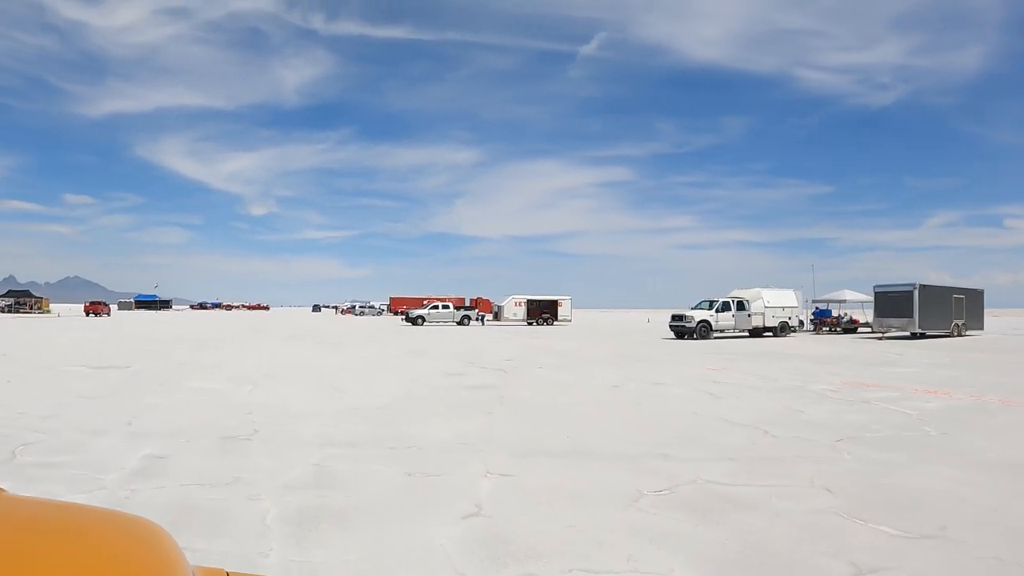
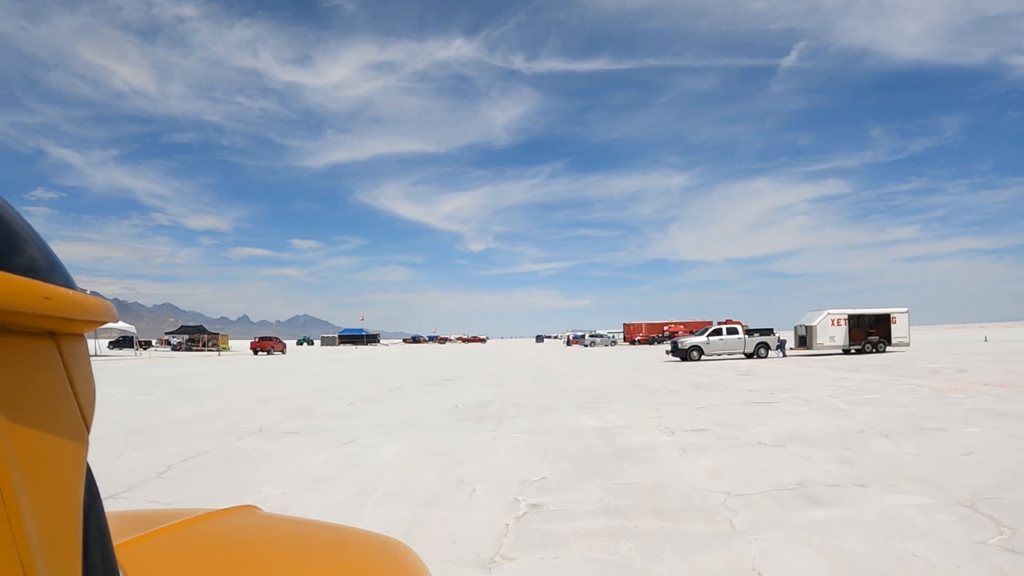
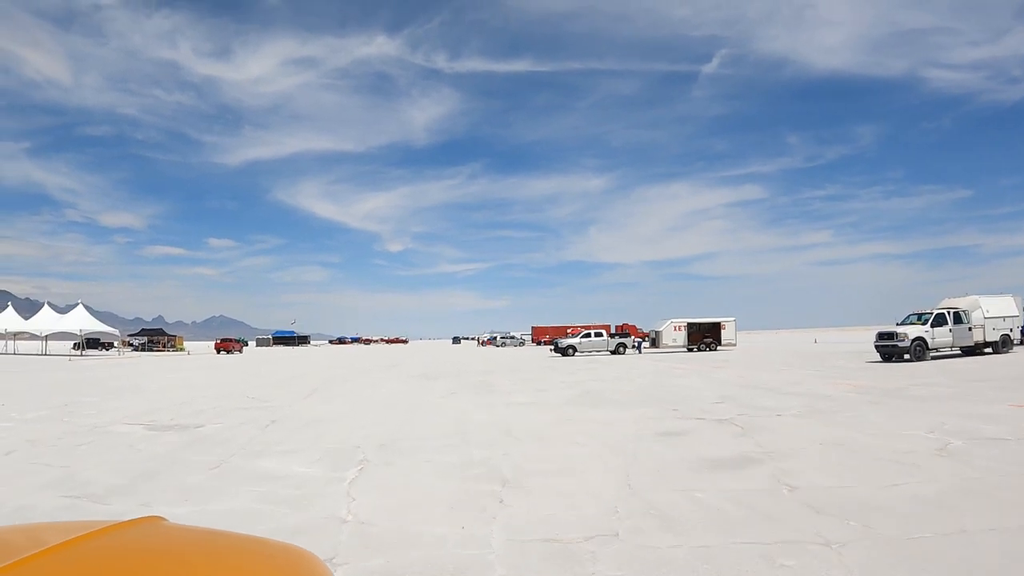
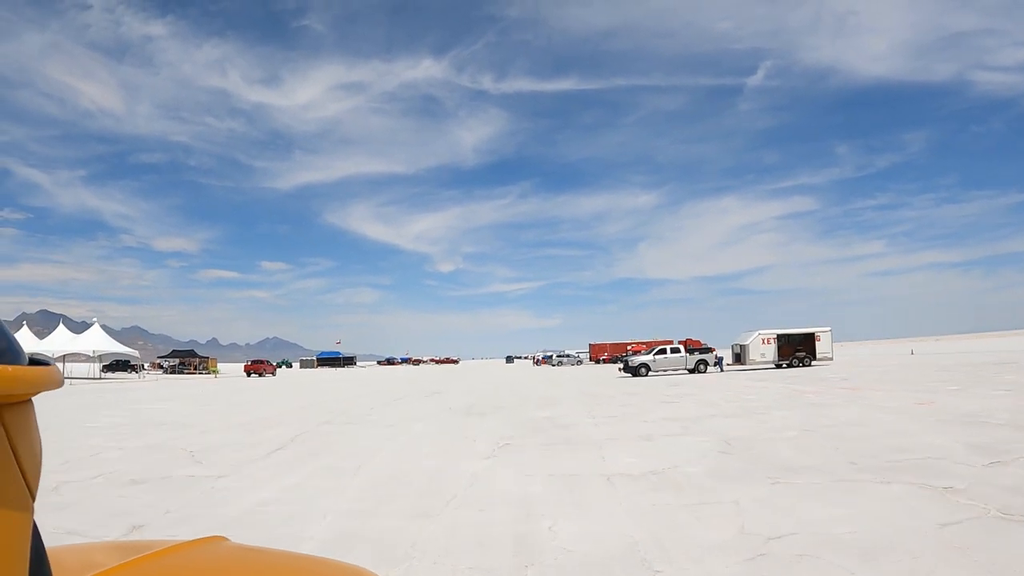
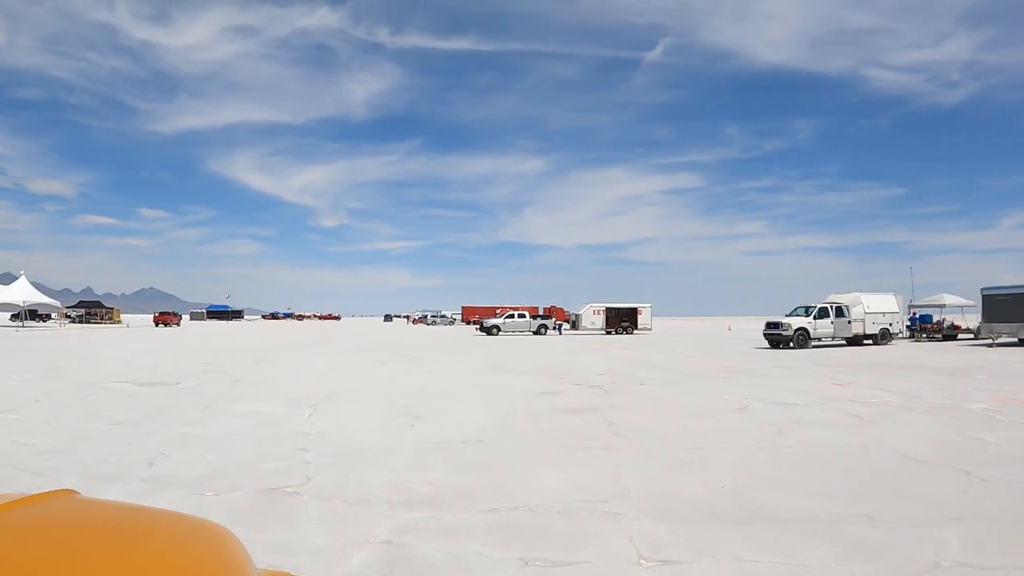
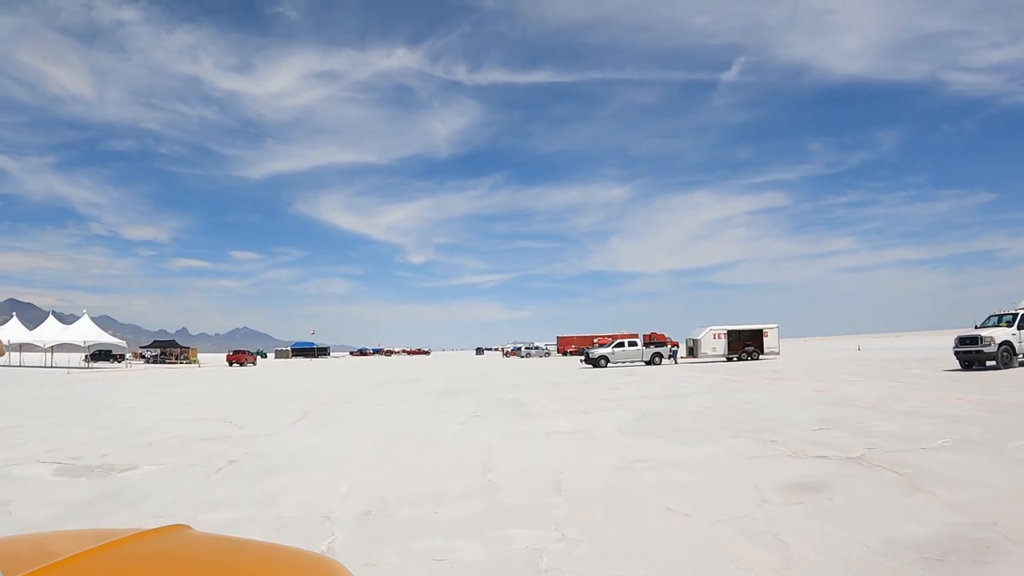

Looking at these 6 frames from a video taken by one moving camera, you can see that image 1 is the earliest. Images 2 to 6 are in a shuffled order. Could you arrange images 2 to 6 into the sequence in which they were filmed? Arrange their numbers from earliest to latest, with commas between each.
5, 3, 6, 4, 2
